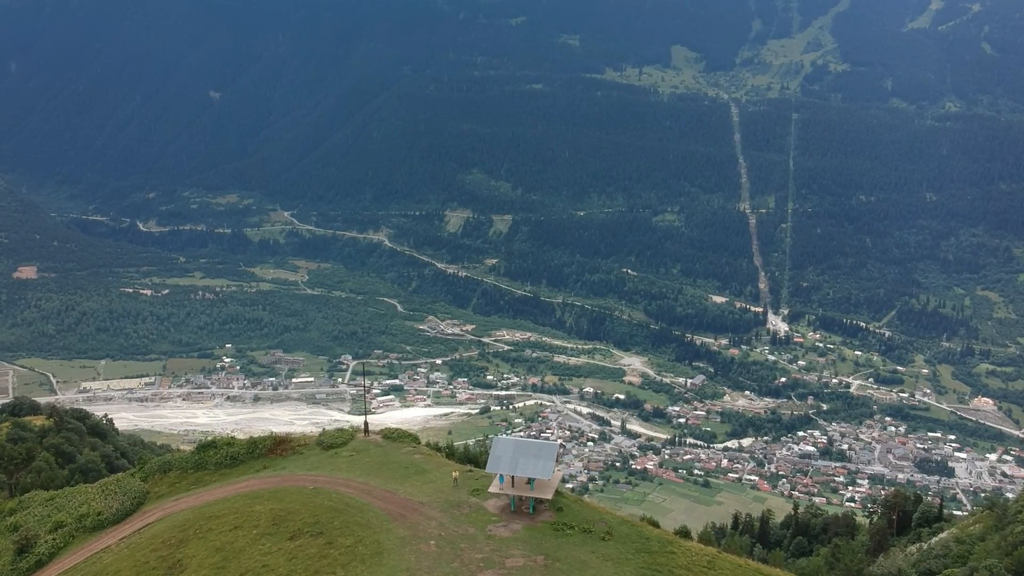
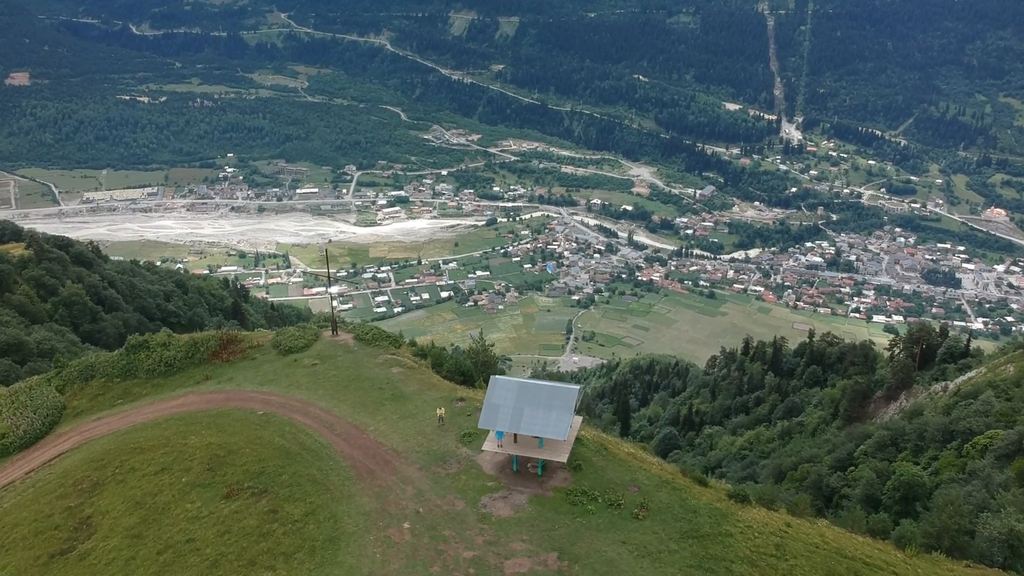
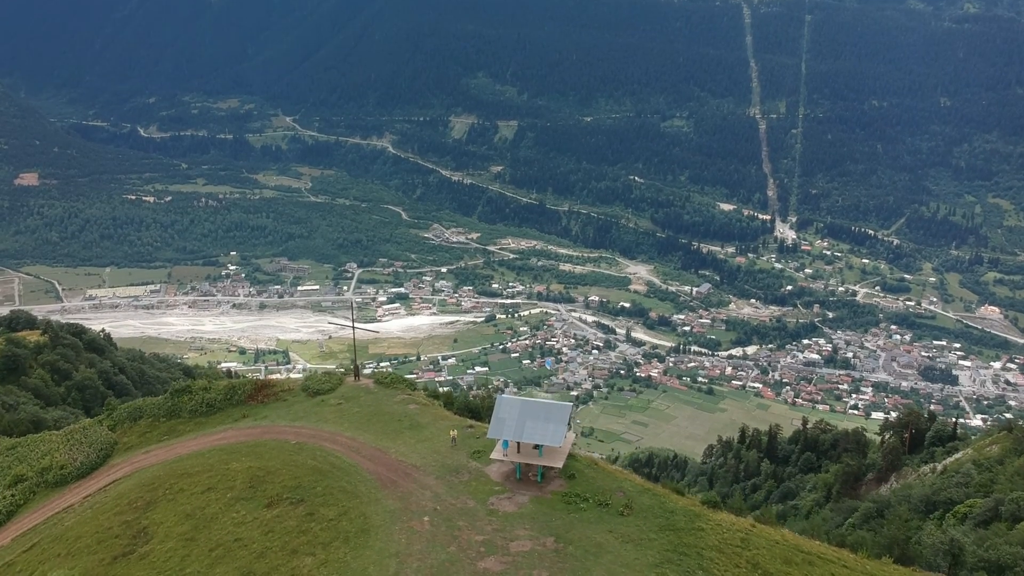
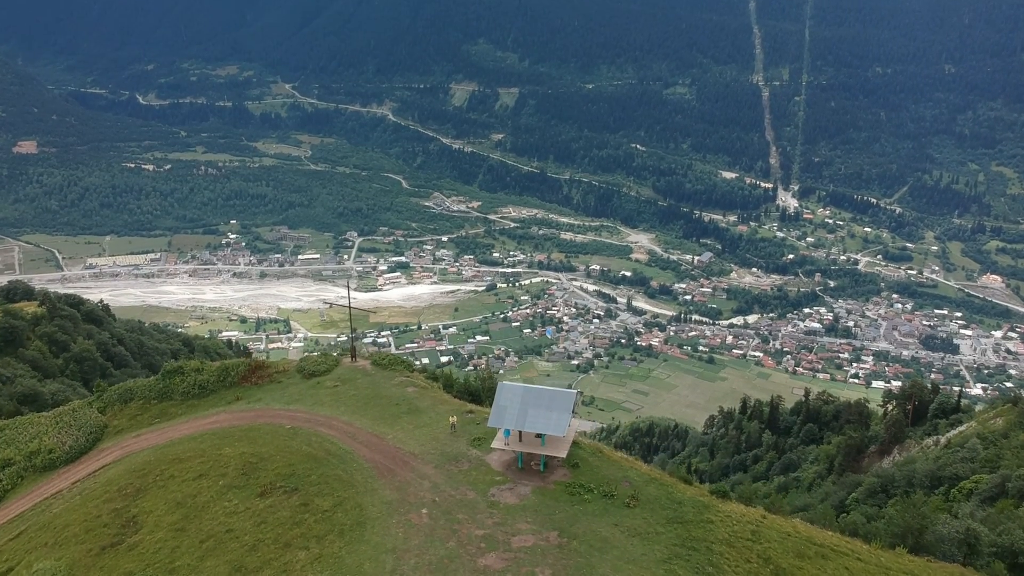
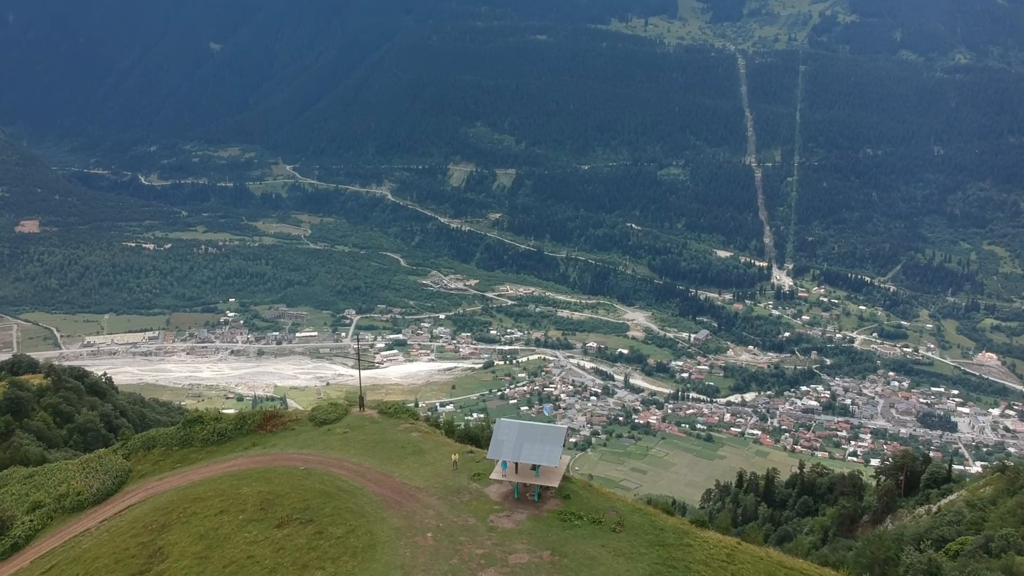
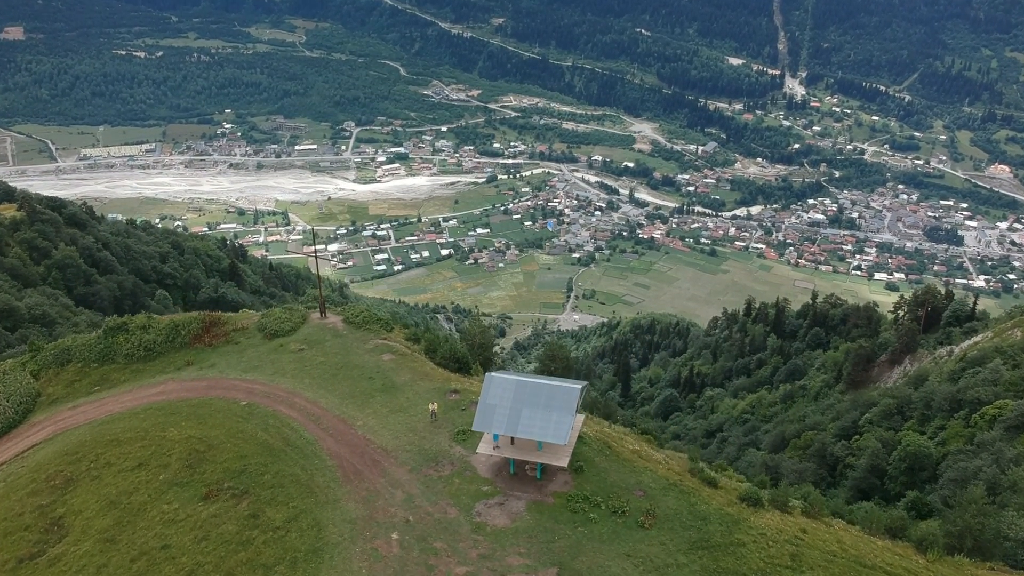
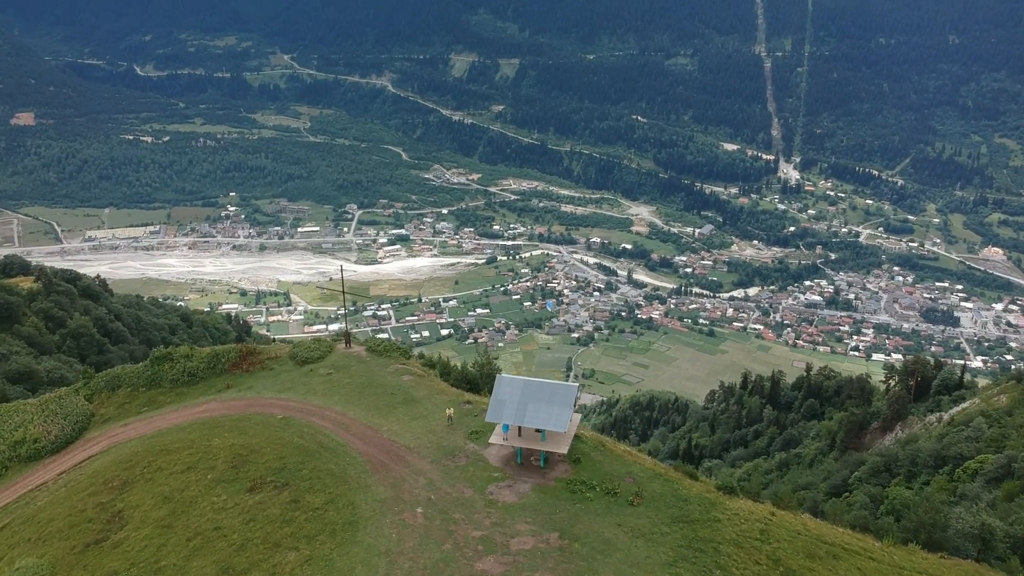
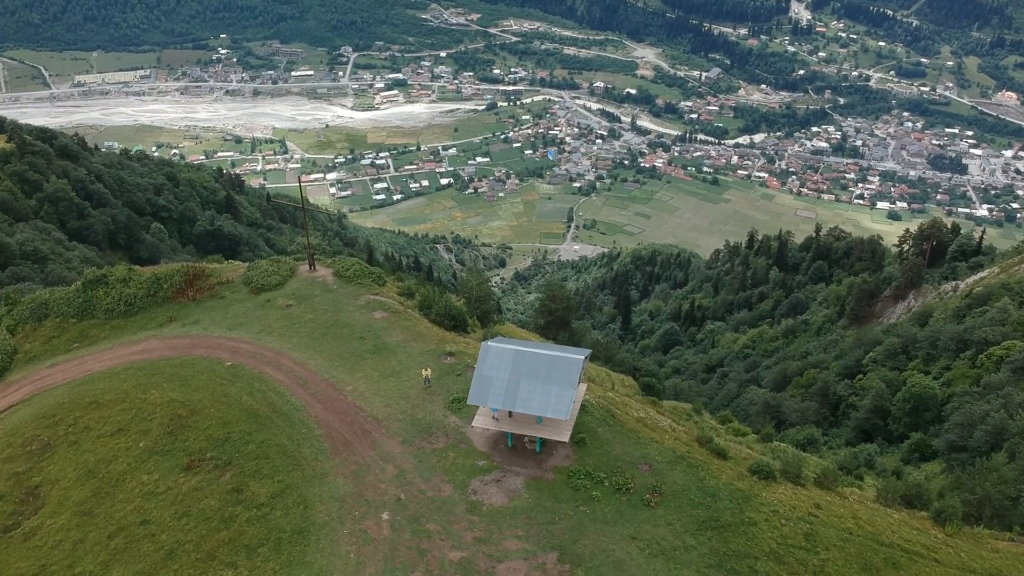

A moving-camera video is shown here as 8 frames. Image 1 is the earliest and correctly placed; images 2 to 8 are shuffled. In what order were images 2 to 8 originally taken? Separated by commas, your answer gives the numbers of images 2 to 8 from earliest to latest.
5, 3, 4, 7, 2, 6, 8
